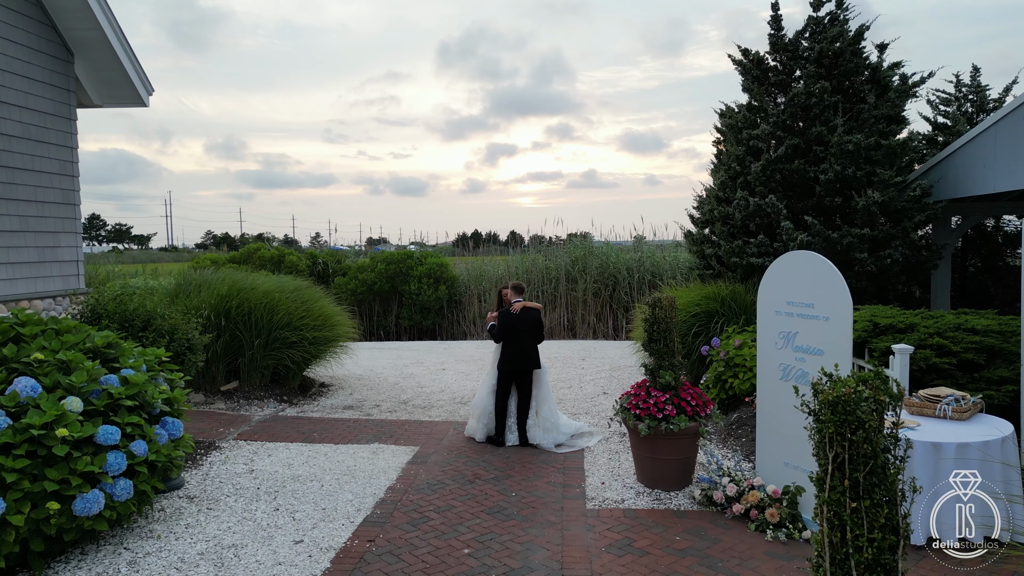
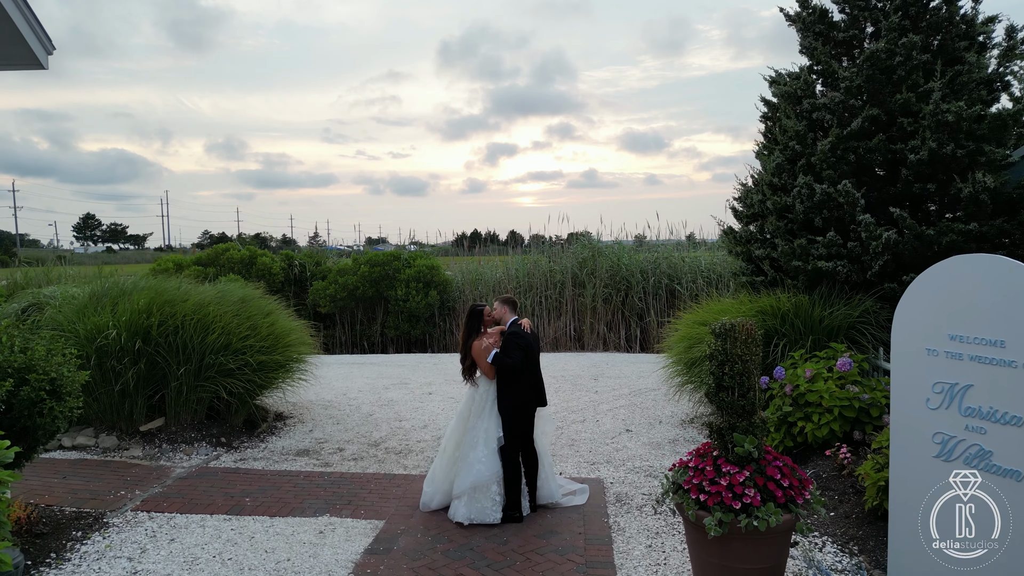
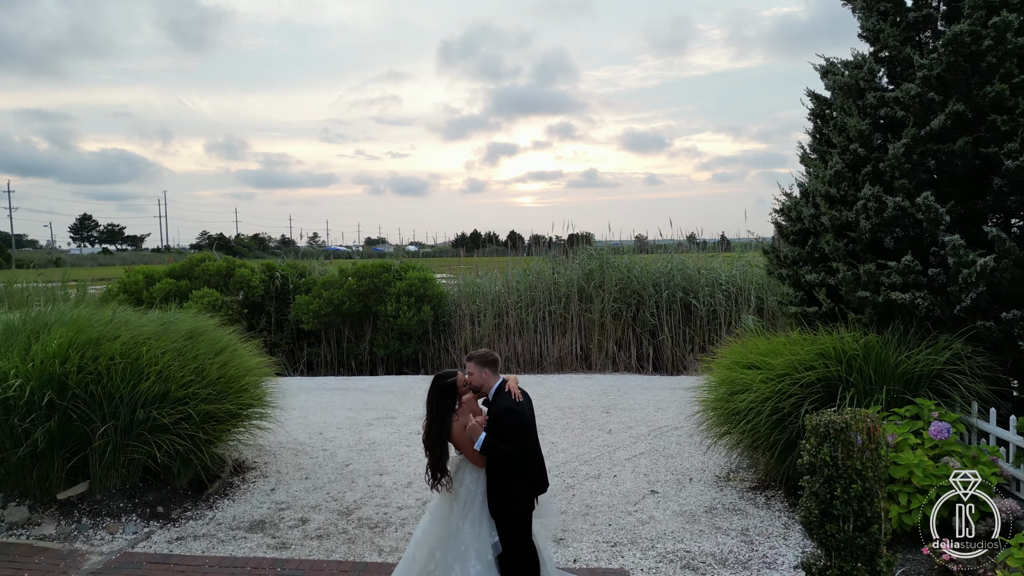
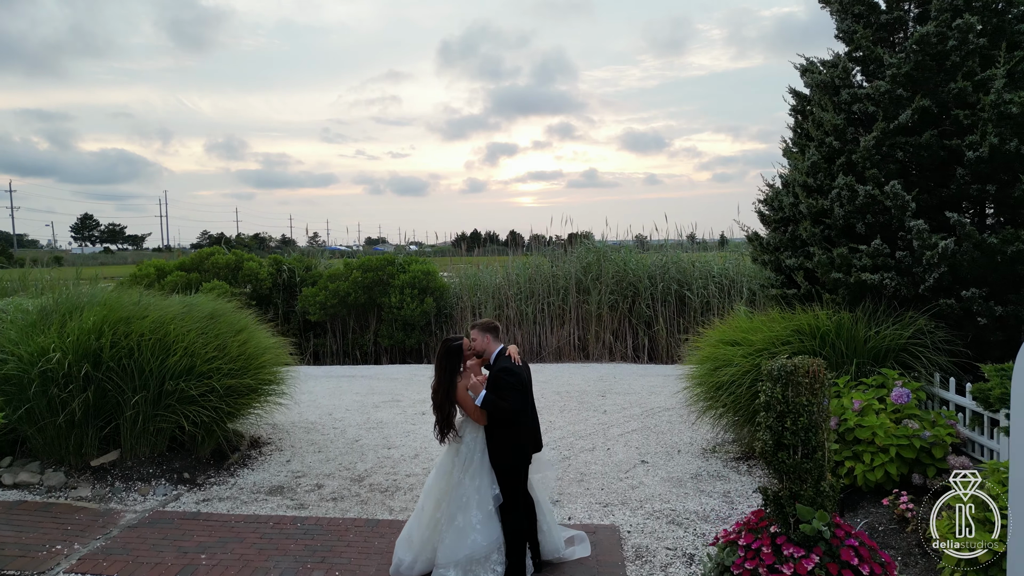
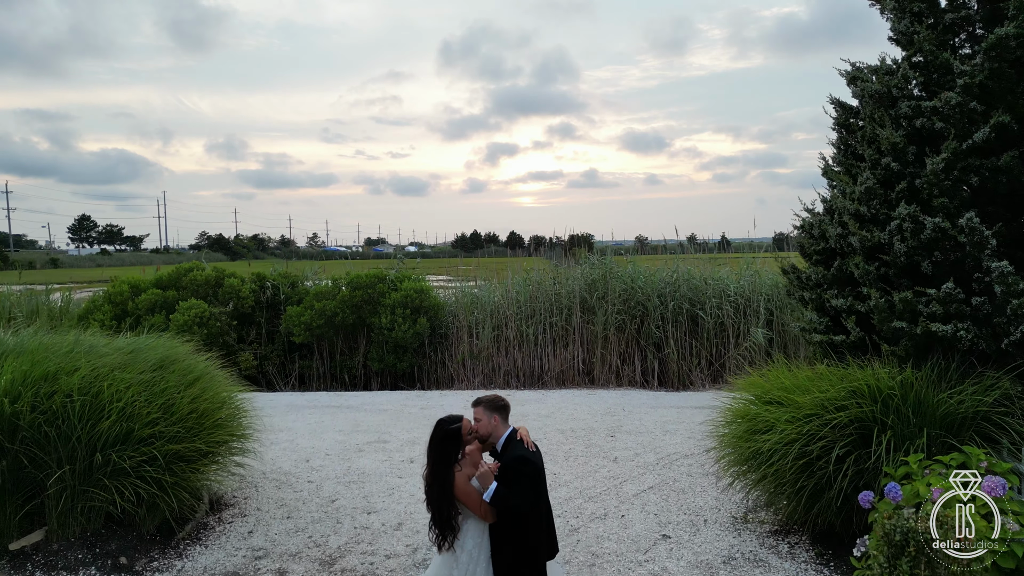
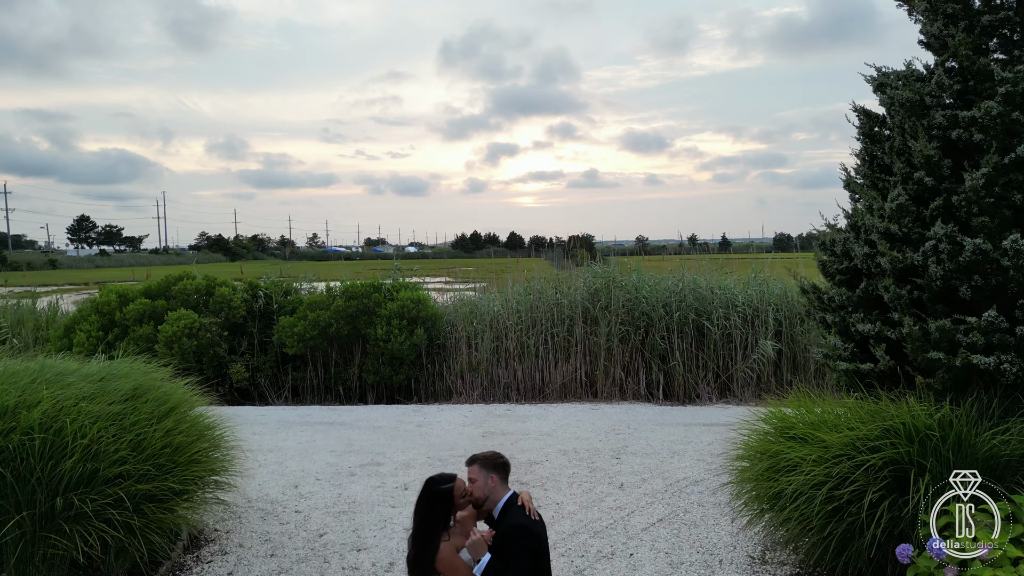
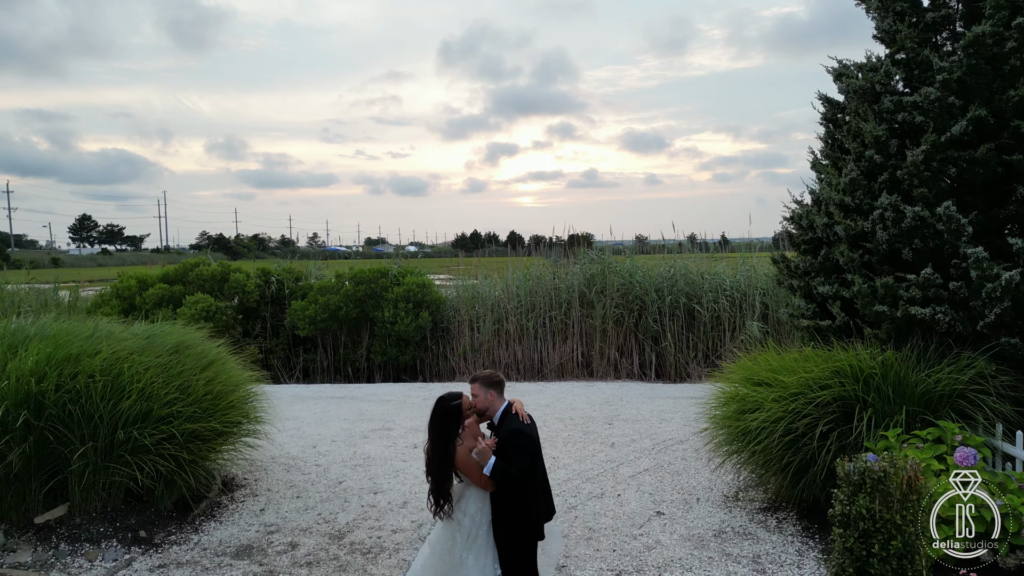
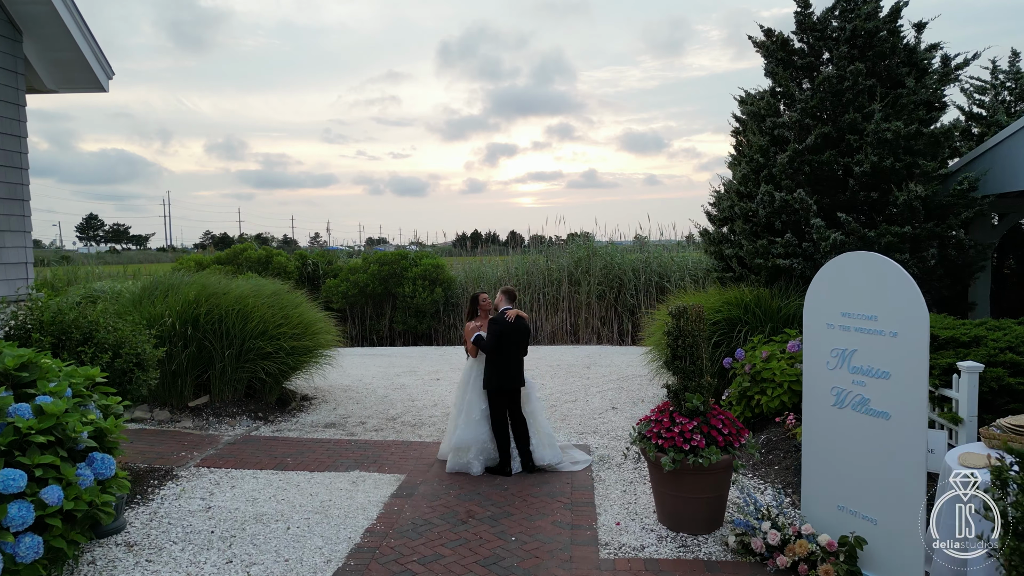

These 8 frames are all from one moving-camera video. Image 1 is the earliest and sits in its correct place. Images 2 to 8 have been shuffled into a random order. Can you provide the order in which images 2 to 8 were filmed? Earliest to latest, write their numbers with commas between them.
8, 2, 4, 3, 7, 5, 6
